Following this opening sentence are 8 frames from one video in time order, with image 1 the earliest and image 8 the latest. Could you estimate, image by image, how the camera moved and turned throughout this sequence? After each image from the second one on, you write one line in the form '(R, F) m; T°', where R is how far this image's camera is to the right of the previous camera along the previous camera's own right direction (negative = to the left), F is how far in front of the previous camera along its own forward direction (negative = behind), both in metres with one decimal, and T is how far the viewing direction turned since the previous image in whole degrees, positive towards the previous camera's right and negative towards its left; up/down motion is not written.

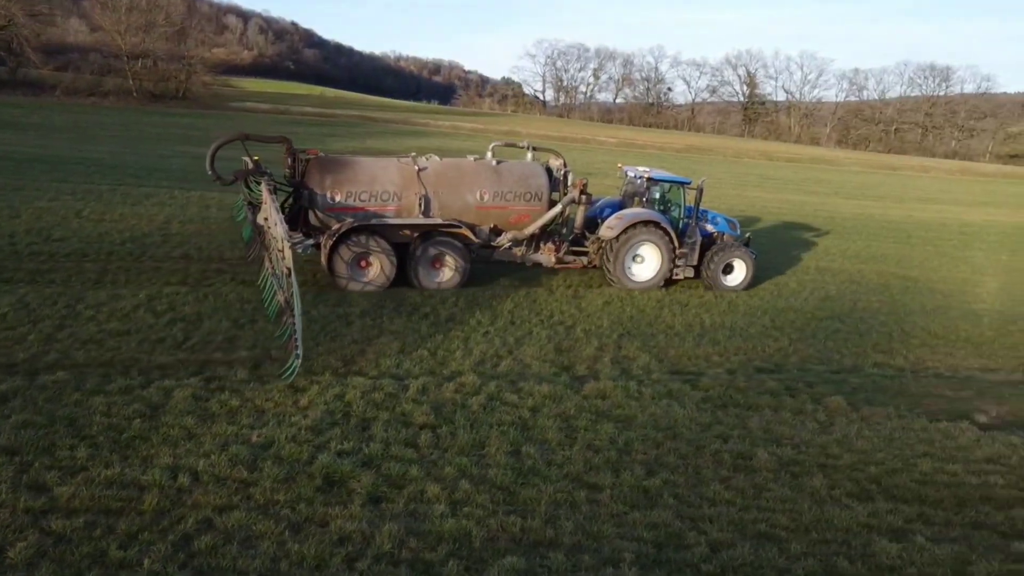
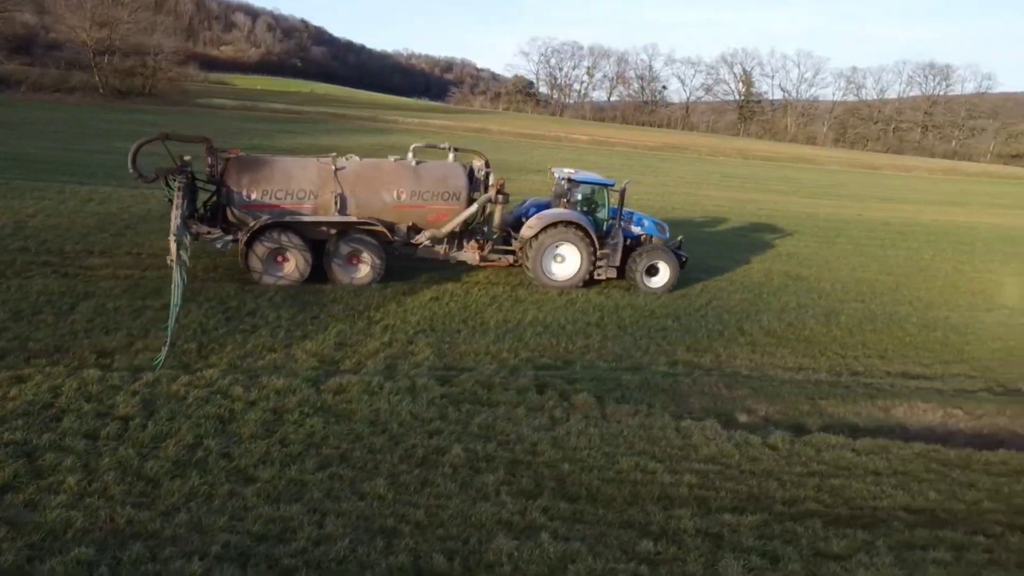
(+2.3, 0.0) m; -1°
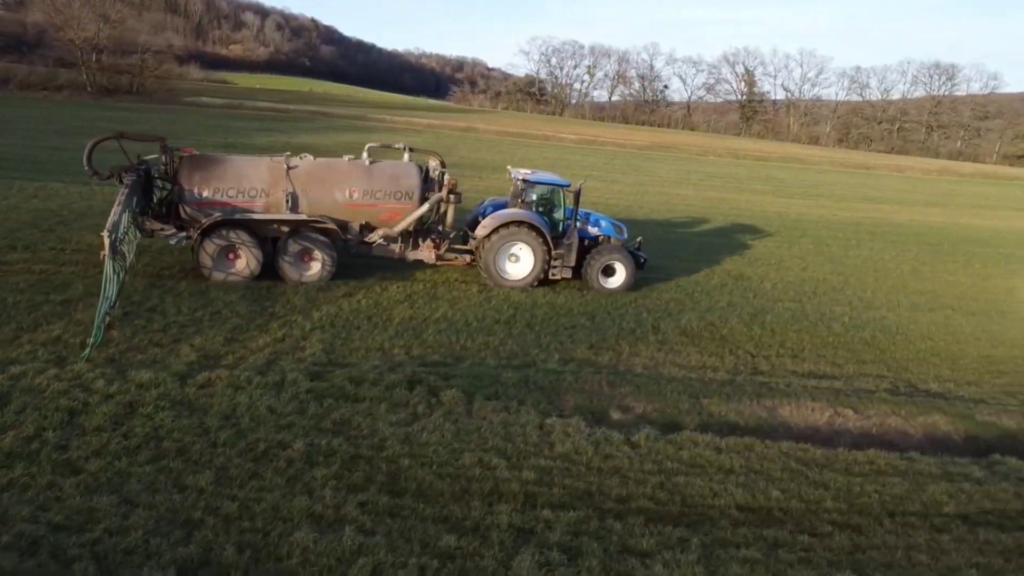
(+1.2, 0.0) m; -1°
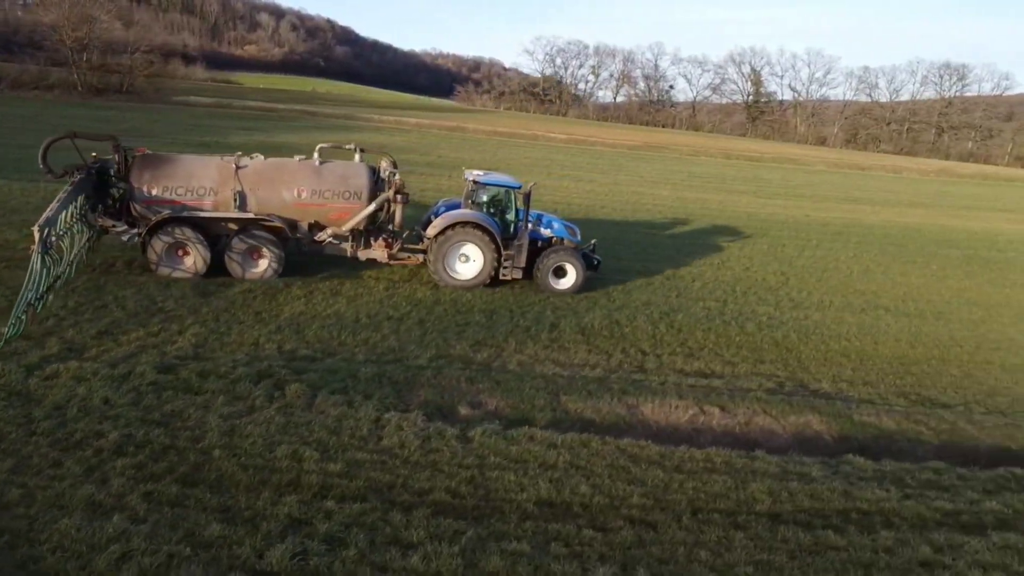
(+1.5, 0.0) m; -1°
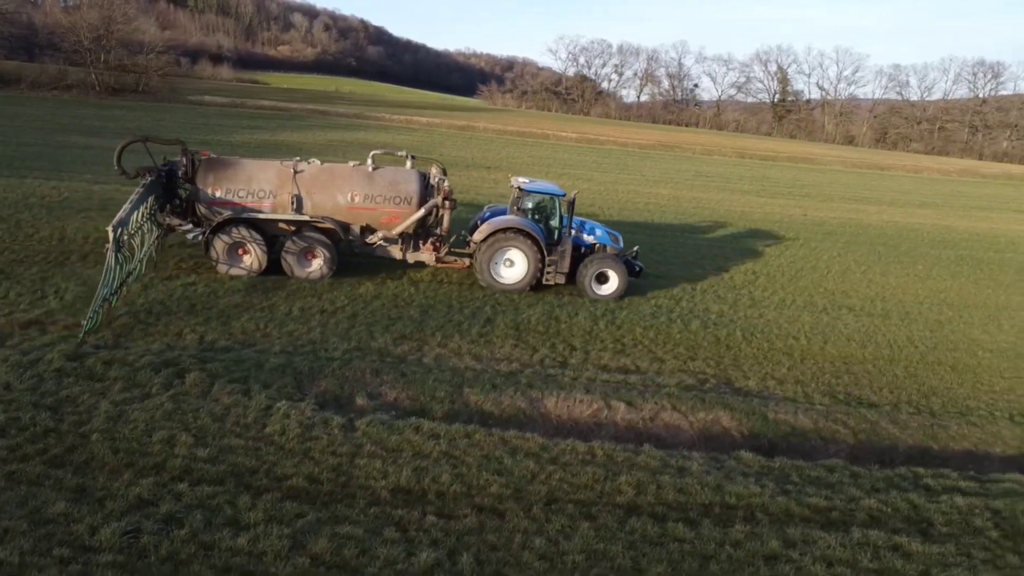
(+1.3, -0.1) m; -2°
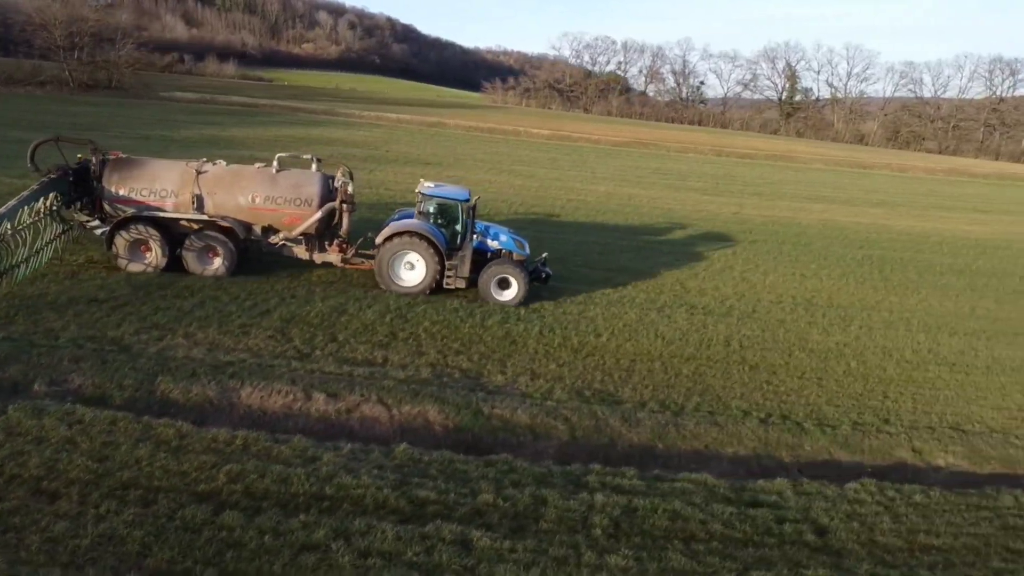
(+3.4, +0.1) m; -3°
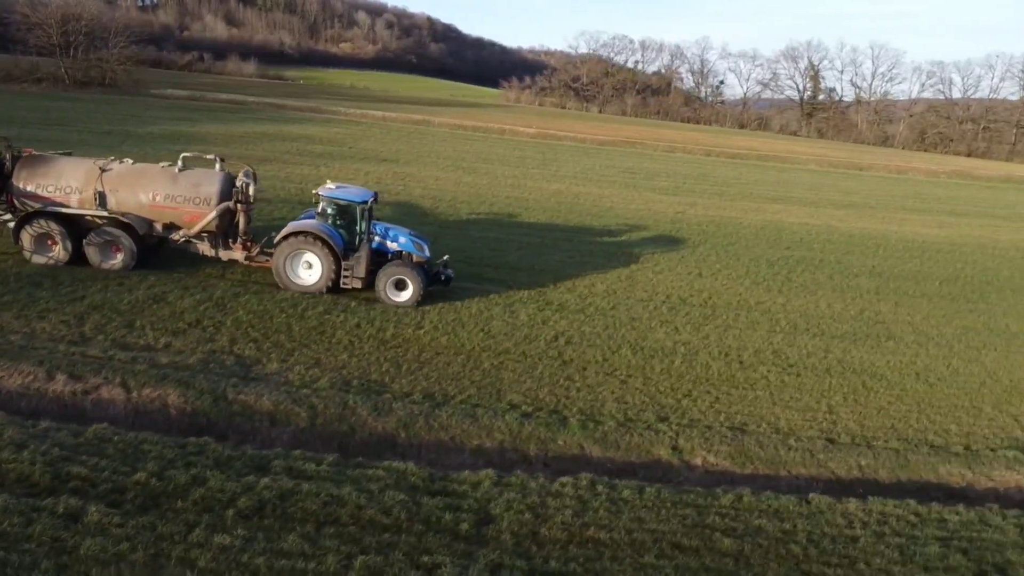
(+3.3, 0.0) m; -3°
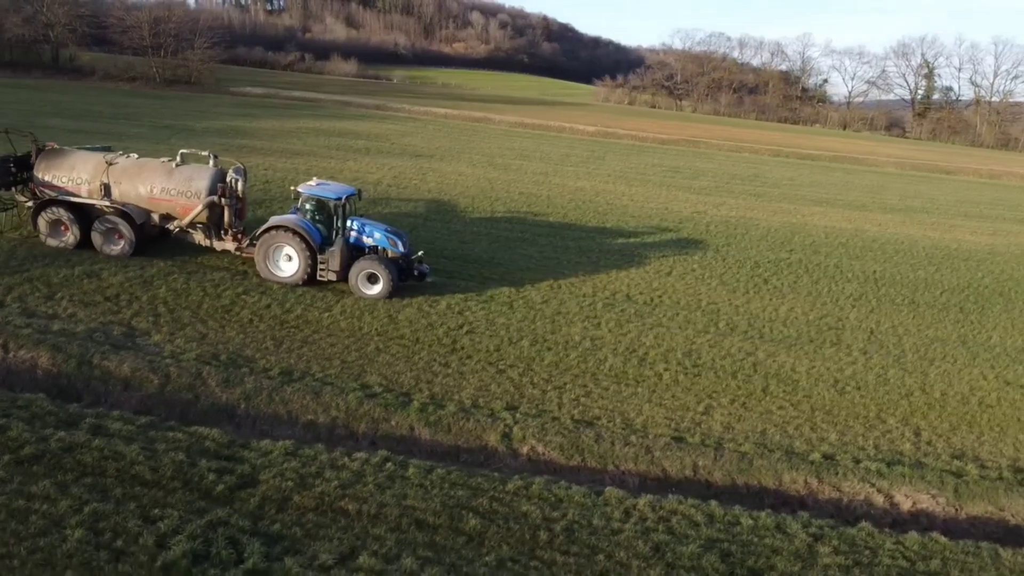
(+3.3, 0.0) m; -8°
